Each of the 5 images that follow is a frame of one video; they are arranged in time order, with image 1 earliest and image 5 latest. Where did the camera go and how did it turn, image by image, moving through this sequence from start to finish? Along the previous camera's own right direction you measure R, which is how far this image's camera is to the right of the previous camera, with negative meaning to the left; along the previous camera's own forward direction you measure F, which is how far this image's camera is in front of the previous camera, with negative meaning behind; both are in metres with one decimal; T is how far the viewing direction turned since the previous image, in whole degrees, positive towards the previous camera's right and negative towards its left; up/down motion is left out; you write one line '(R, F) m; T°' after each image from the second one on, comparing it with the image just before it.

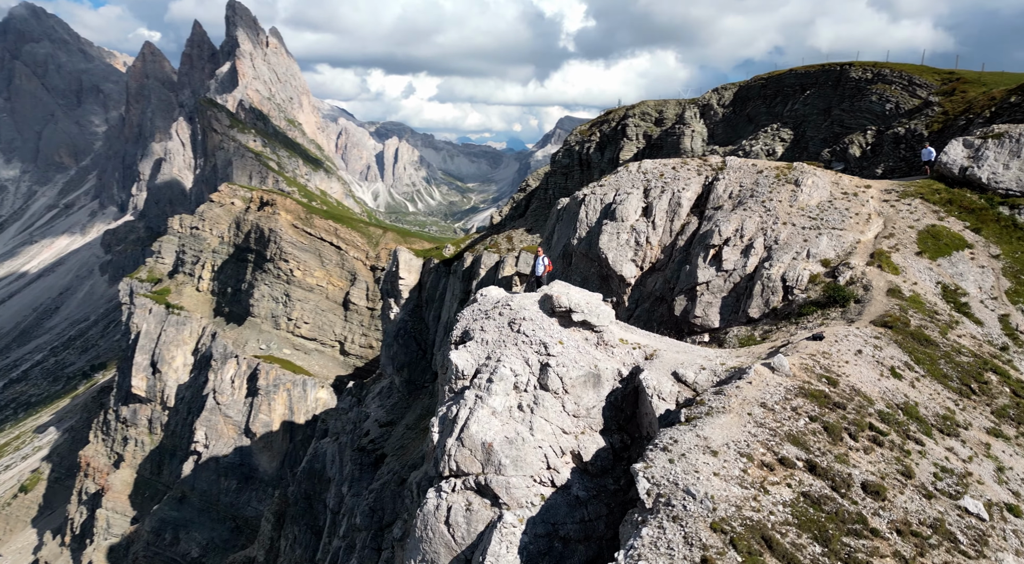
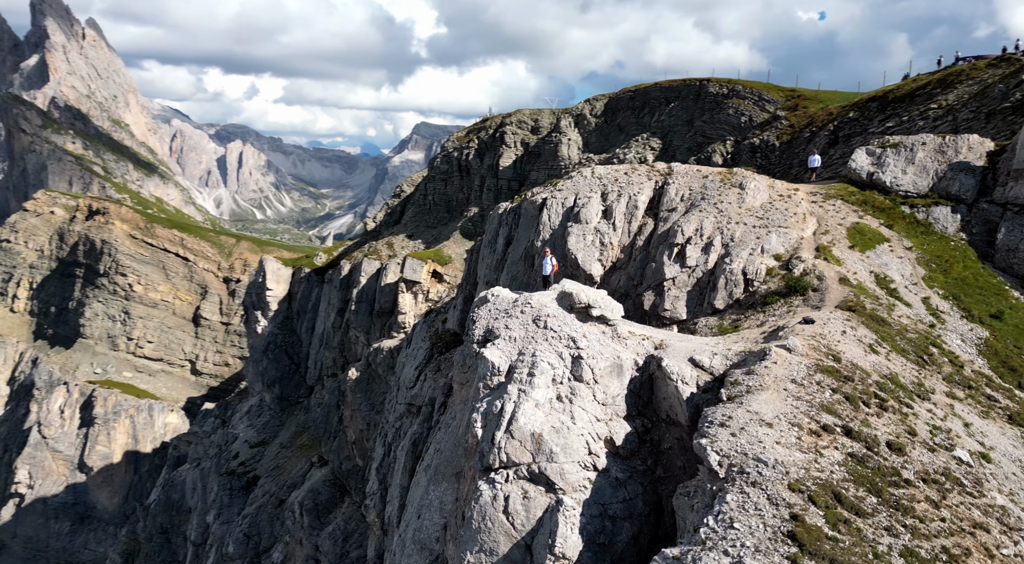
(-4.8, -0.3) m; +11°
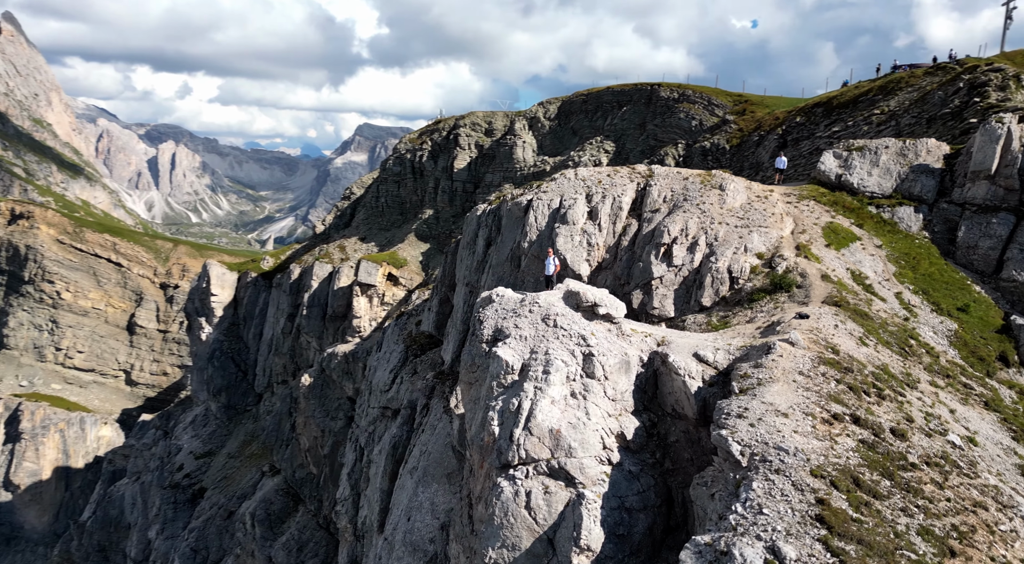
(-1.9, -0.2) m; +4°
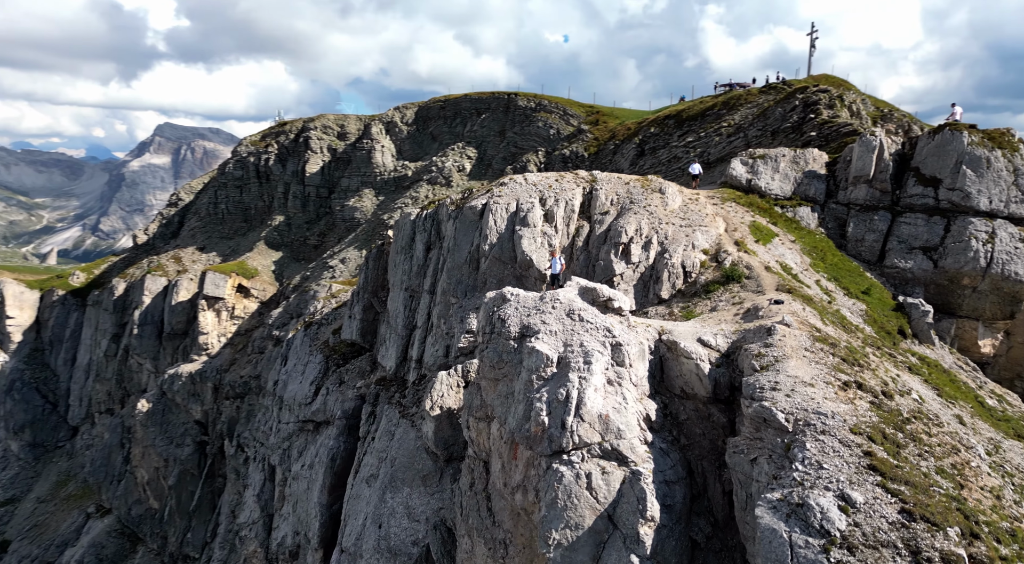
(-6.0, -0.2) m; +13°
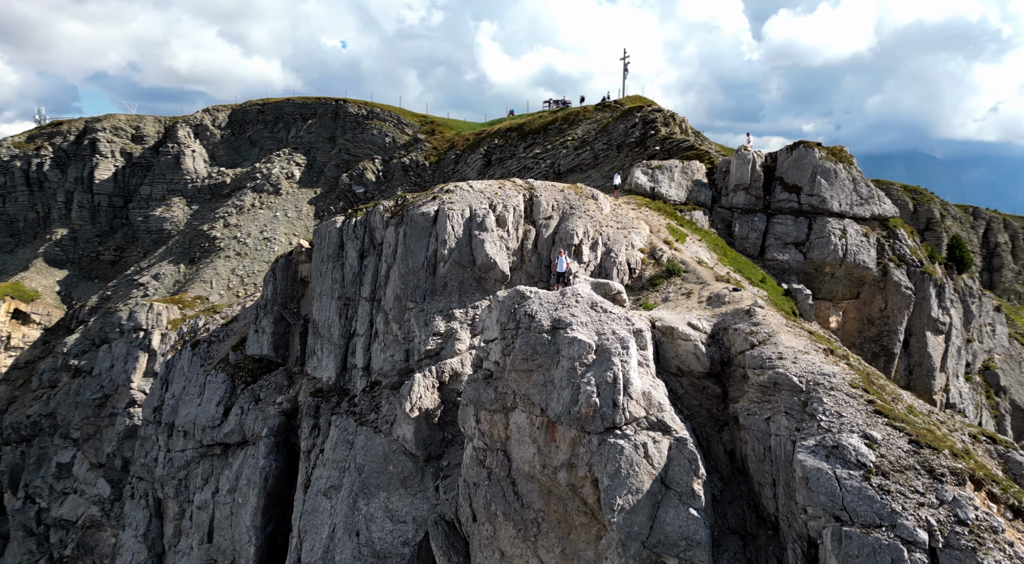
(-7.9, -0.8) m; +15°
